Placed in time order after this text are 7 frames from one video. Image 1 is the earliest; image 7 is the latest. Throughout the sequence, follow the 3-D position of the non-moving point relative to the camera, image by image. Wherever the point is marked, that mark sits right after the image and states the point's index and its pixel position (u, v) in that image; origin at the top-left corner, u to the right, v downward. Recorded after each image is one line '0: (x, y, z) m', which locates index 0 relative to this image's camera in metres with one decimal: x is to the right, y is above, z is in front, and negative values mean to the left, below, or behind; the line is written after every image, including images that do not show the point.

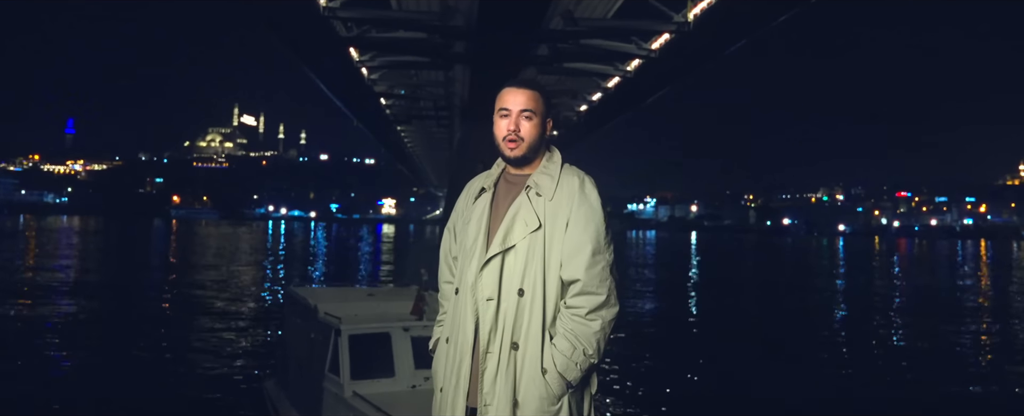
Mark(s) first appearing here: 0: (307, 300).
0: (-2.9, -1.3, +15.3) m
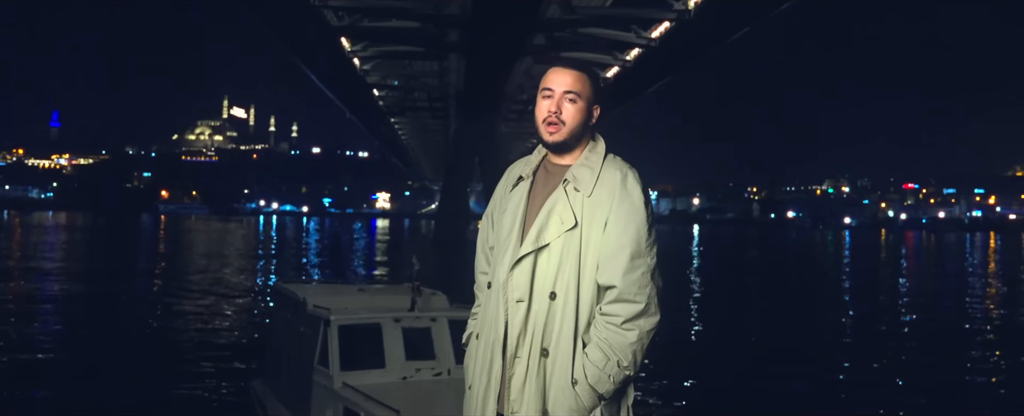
0: (-3.0, -1.2, +14.9) m
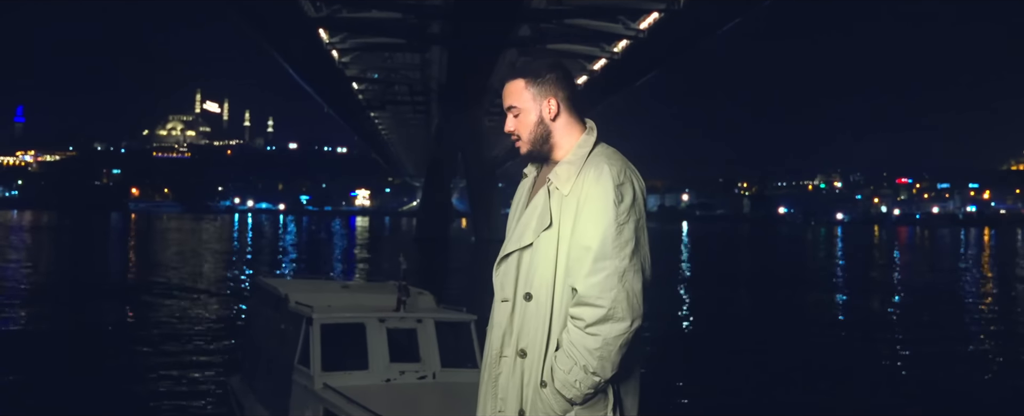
0: (-3.2, -1.2, +14.4) m
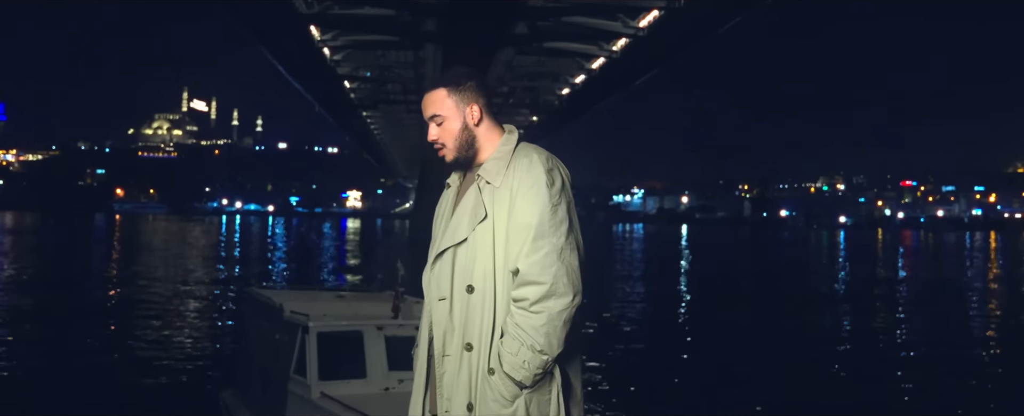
0: (-3.2, -1.2, +13.9) m
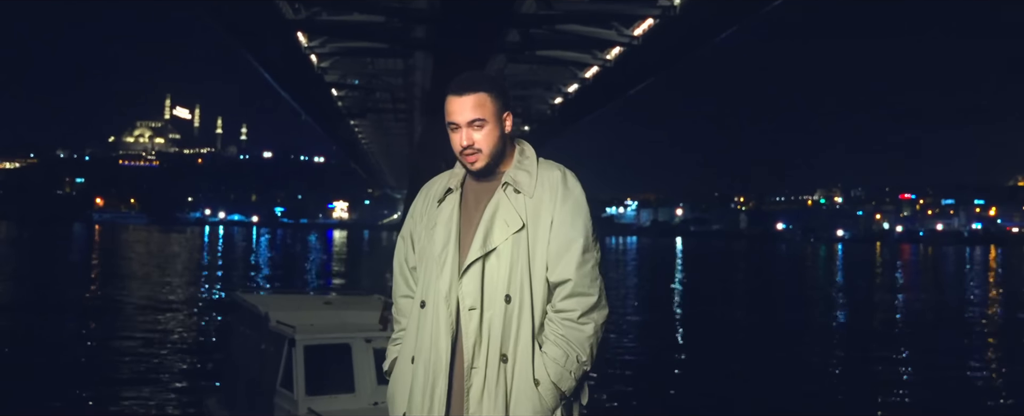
0: (-3.4, -1.4, +13.5) m
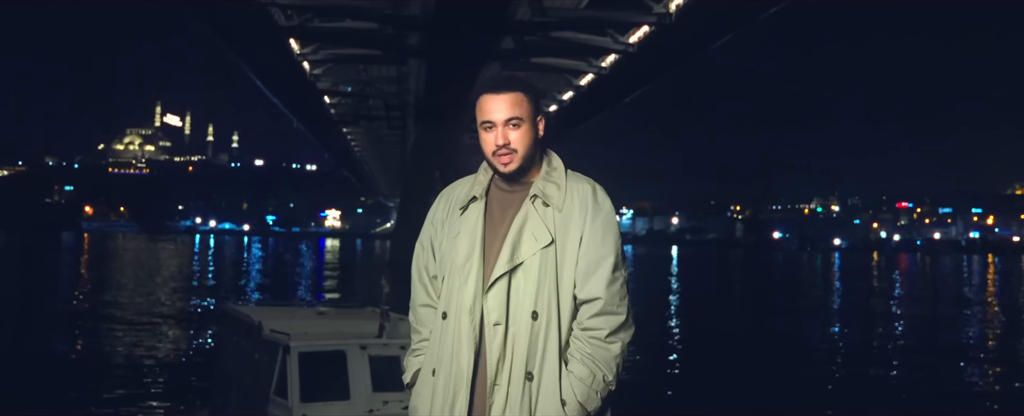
0: (-3.5, -1.5, +13.4) m
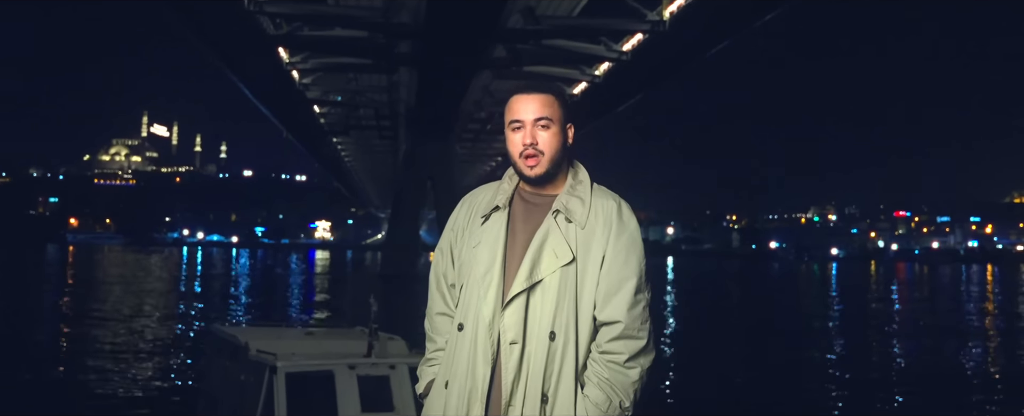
0: (-3.6, -1.6, +13.1) m
